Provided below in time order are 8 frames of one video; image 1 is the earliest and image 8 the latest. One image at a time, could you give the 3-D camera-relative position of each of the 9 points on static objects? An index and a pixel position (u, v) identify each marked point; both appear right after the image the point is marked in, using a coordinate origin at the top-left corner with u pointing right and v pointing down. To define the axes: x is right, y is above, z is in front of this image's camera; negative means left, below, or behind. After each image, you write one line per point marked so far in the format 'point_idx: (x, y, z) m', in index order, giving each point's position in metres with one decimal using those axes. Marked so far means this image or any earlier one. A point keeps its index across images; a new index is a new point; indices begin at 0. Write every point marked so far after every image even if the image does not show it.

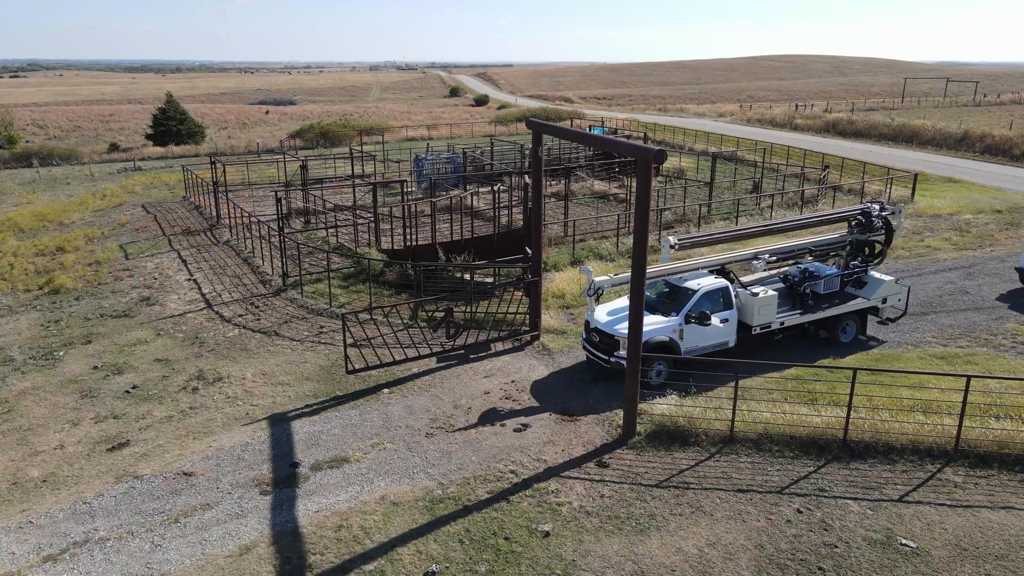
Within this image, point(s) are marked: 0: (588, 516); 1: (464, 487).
0: (+1.0, -2.9, +9.2) m
1: (-0.7, -2.7, +10.0) m
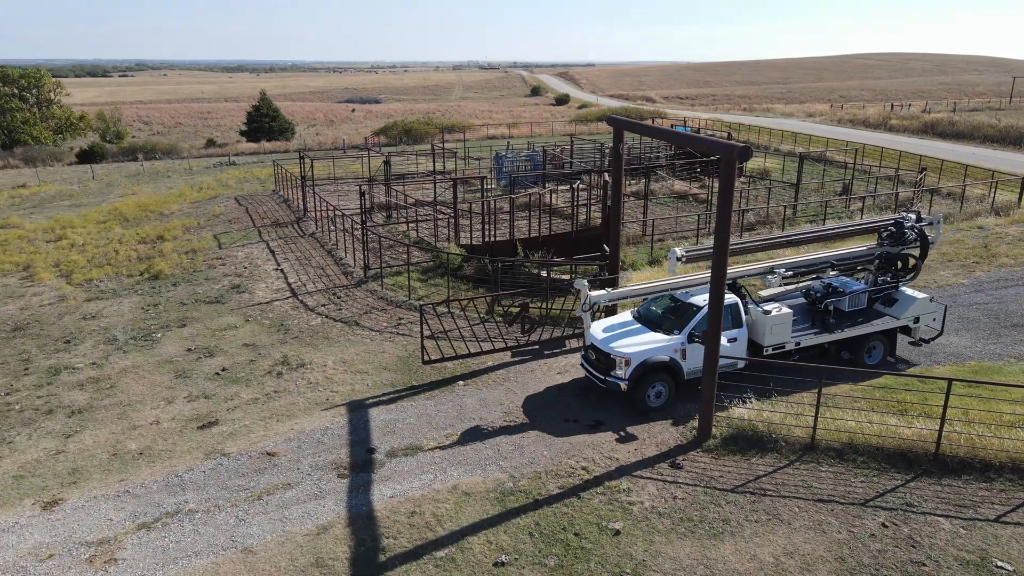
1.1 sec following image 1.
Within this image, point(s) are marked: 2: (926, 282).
0: (+1.8, -2.8, +9.1) m
1: (+0.3, -2.6, +10.0) m
2: (+10.0, +0.1, +17.7) m
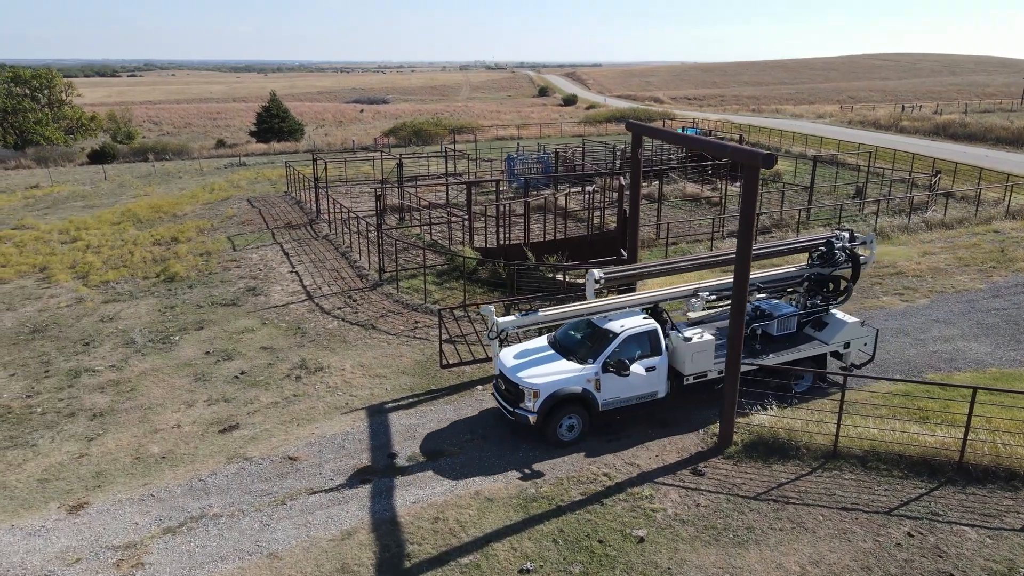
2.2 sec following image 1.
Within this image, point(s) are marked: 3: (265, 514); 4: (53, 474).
0: (+2.1, -2.9, +9.1) m
1: (+0.6, -2.7, +10.0) m
2: (+10.3, 0.0, +17.6) m
3: (-3.3, -3.0, +9.7) m
4: (-6.8, -2.8, +10.9) m
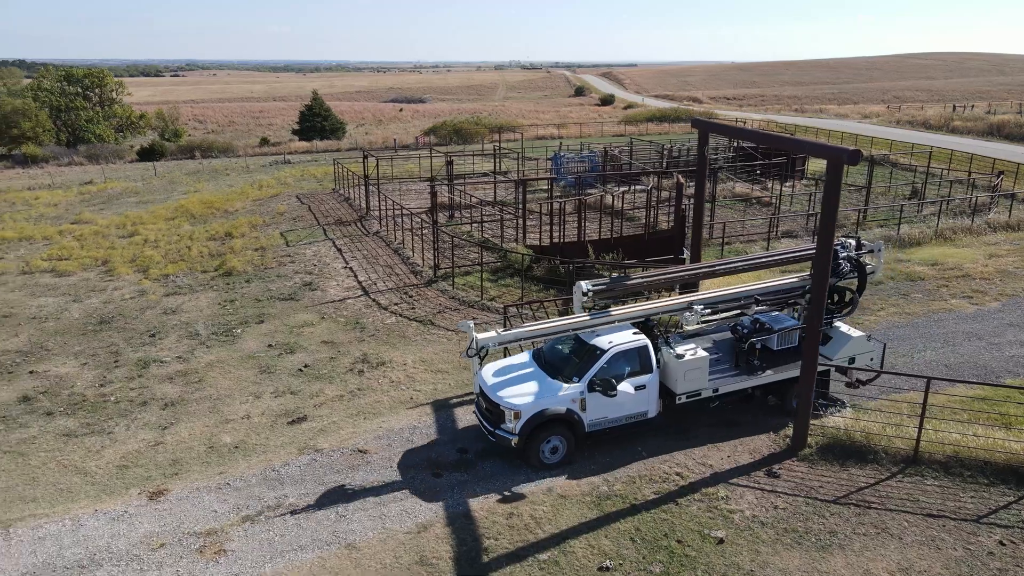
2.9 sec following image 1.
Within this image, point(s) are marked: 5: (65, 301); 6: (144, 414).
0: (+3.1, -2.9, +8.9) m
1: (+1.6, -2.7, +10.0) m
2: (+11.7, -0.1, +17.1) m
3: (-2.3, -2.9, +9.8) m
4: (-5.8, -2.6, +11.1) m
5: (-12.1, -0.3, +19.9) m
6: (-6.4, -2.2, +12.7) m
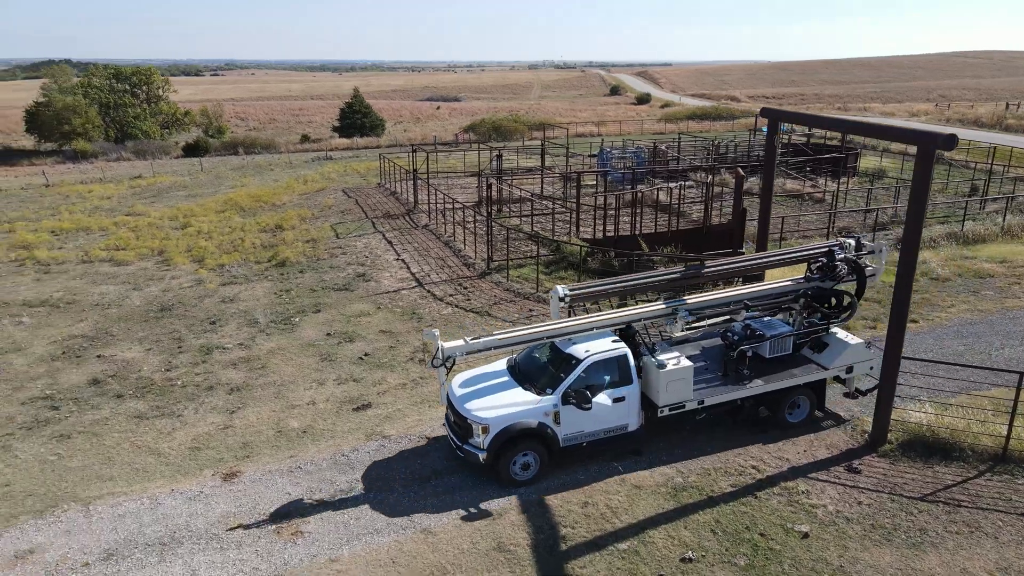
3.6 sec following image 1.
0: (+4.0, -2.8, +8.7) m
1: (+2.6, -2.5, +9.8) m
2: (+13.0, 0.0, +16.5) m
3: (-1.4, -2.7, +9.7) m
4: (-4.7, -2.4, +11.2) m
5: (-10.7, 0.0, +20.2) m
6: (-5.3, -1.9, +12.9) m
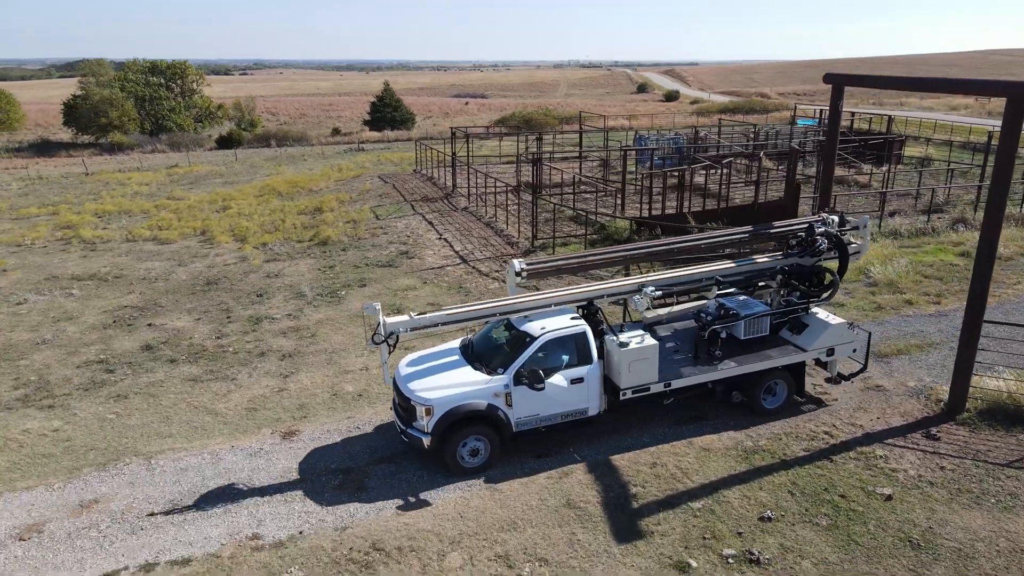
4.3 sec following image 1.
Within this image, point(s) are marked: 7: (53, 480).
0: (+4.8, -2.2, +8.3) m
1: (+3.4, -2.0, +9.5) m
2: (+14.0, +0.4, +15.8) m
3: (-0.5, -2.1, +9.6) m
4: (-3.8, -1.8, +11.1) m
5: (-9.5, +0.6, +20.3) m
6: (-4.3, -1.3, +12.8) m
7: (-5.8, -2.4, +9.2) m
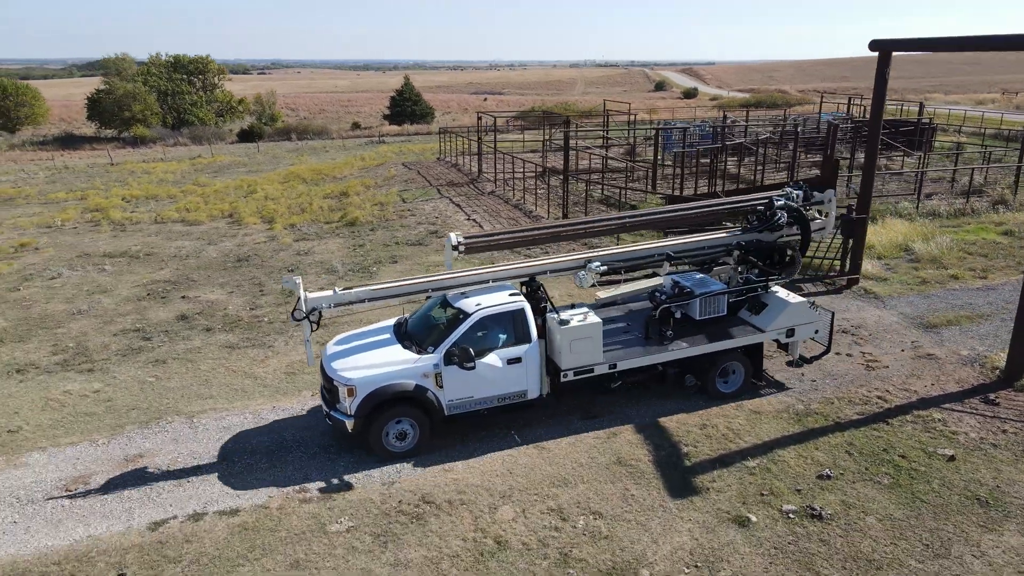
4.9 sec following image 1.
0: (+5.3, -1.8, +8.1) m
1: (+4.0, -1.5, +9.2) m
2: (+14.8, +0.9, +15.4) m
3: (+0.1, -1.6, +9.4) m
4: (-3.2, -1.2, +11.1) m
5: (-8.7, +1.2, +20.4) m
6: (-3.7, -0.8, +12.7) m
7: (-5.2, -1.8, +9.2) m
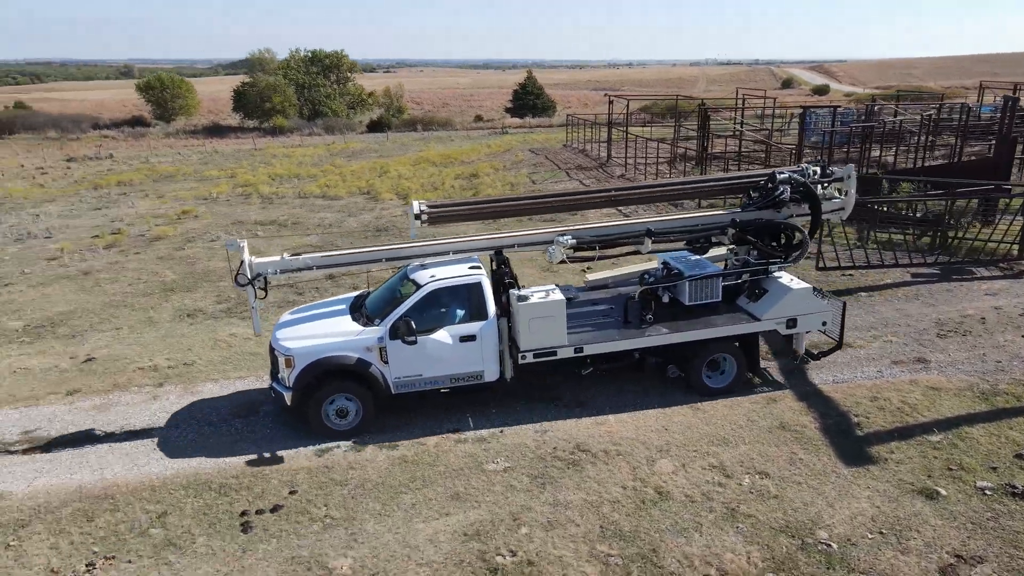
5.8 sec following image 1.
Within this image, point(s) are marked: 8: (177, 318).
0: (+6.9, -1.5, +7.0) m
1: (+5.8, -1.1, +8.4) m
2: (+17.4, +0.8, +12.8) m
3: (+1.9, -1.1, +9.1) m
4: (-1.1, -0.6, +11.3) m
5: (-4.9, +2.1, +21.3) m
6: (-1.2, -0.1, +13.0) m
7: (-3.3, -1.1, +9.7) m
8: (-5.6, -0.5, +12.2) m
